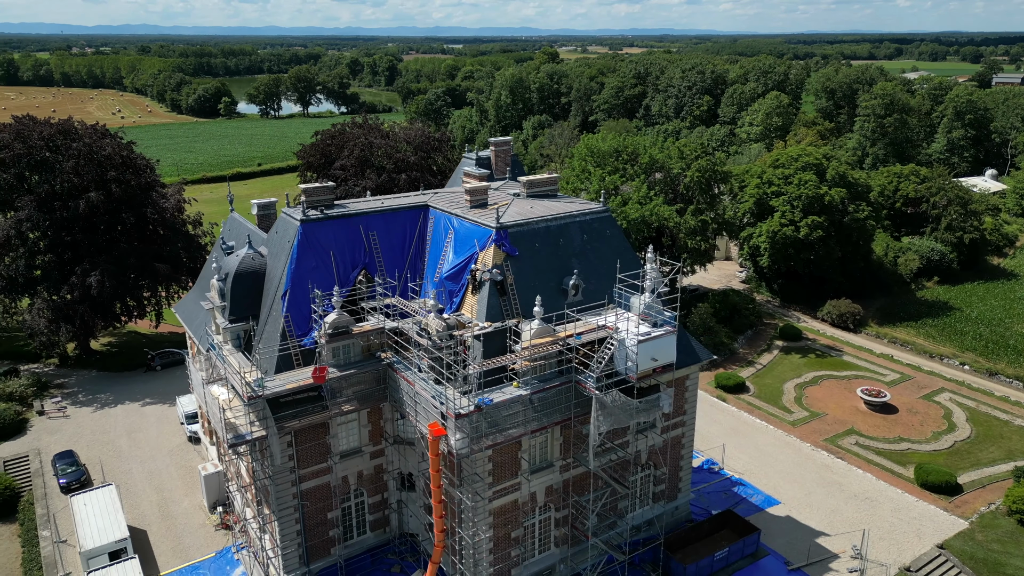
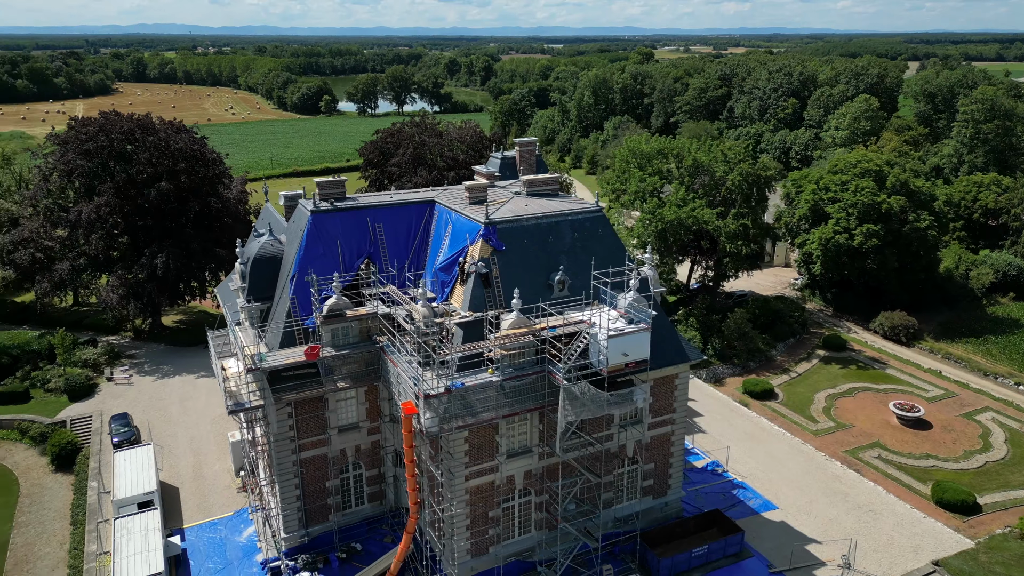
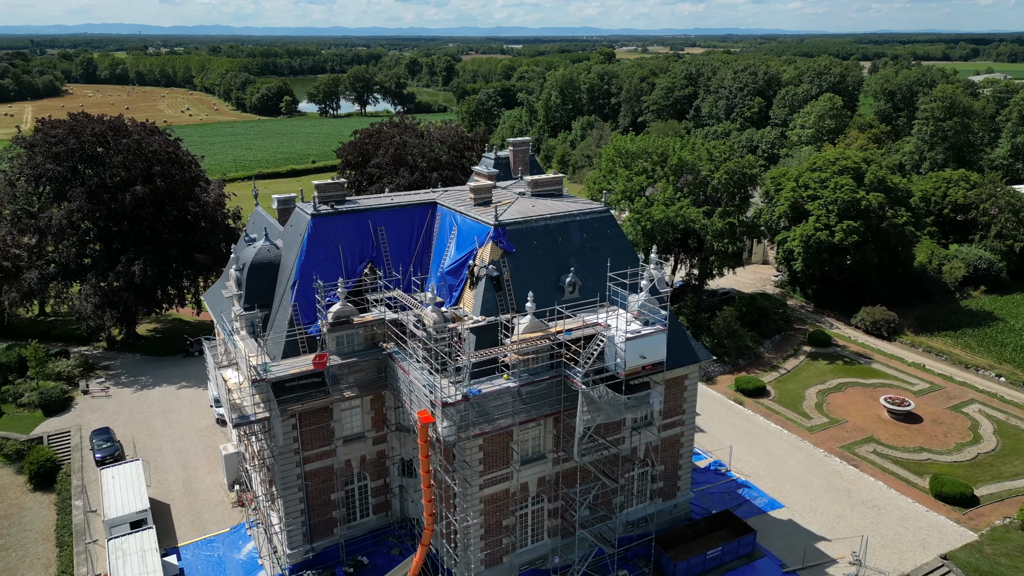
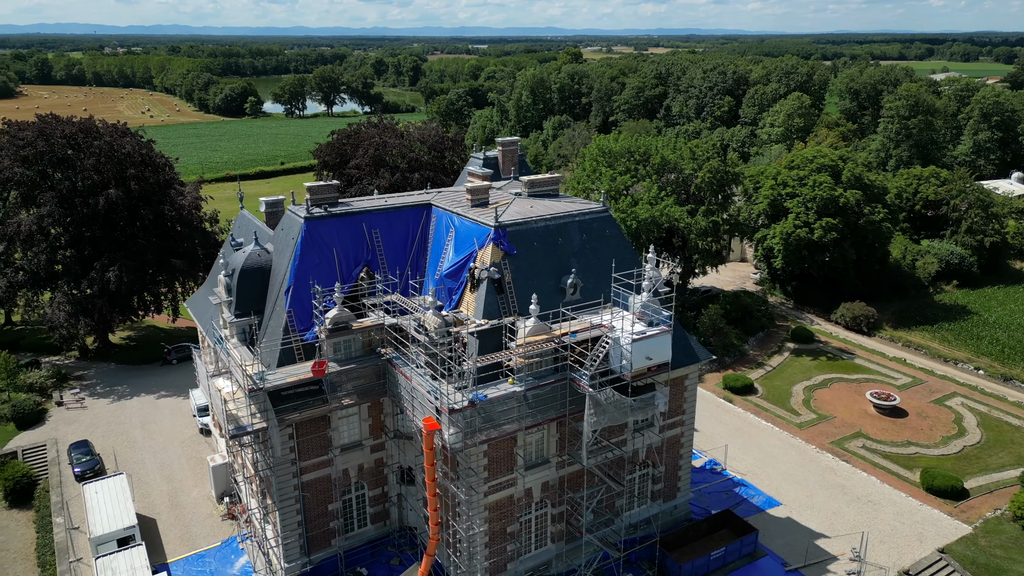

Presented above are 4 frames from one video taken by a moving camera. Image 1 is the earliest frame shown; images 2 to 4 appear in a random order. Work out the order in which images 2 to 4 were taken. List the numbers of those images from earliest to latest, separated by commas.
4, 3, 2
